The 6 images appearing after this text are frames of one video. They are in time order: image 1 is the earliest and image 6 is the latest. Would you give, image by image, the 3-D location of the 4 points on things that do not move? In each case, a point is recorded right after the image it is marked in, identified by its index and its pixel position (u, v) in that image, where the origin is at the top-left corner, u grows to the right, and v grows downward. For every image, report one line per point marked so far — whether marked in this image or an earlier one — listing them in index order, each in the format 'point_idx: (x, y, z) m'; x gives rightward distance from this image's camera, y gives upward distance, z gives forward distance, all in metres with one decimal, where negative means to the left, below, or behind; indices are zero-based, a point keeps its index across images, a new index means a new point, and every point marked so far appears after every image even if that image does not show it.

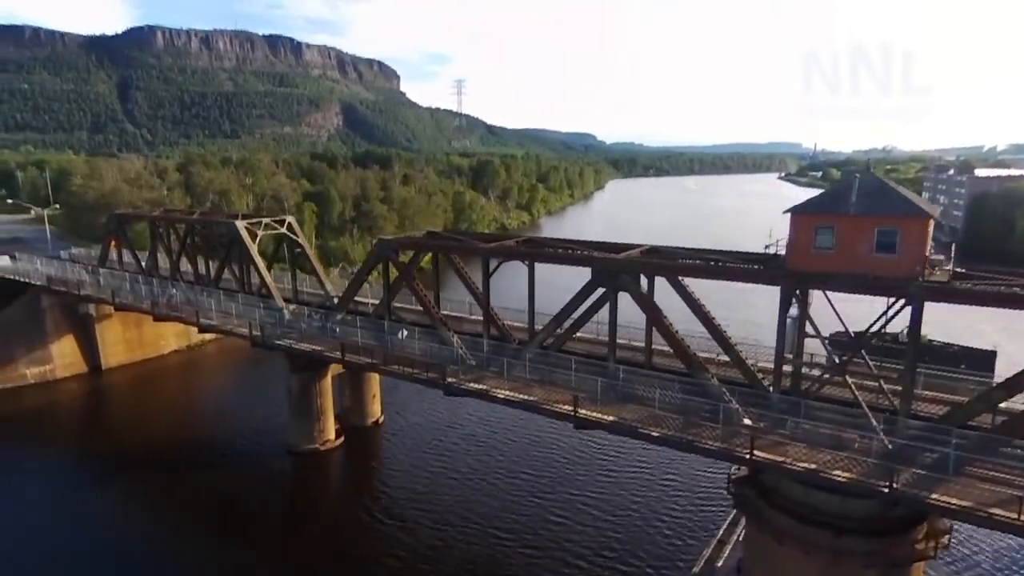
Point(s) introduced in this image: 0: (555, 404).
0: (+1.0, -2.6, +15.3) m
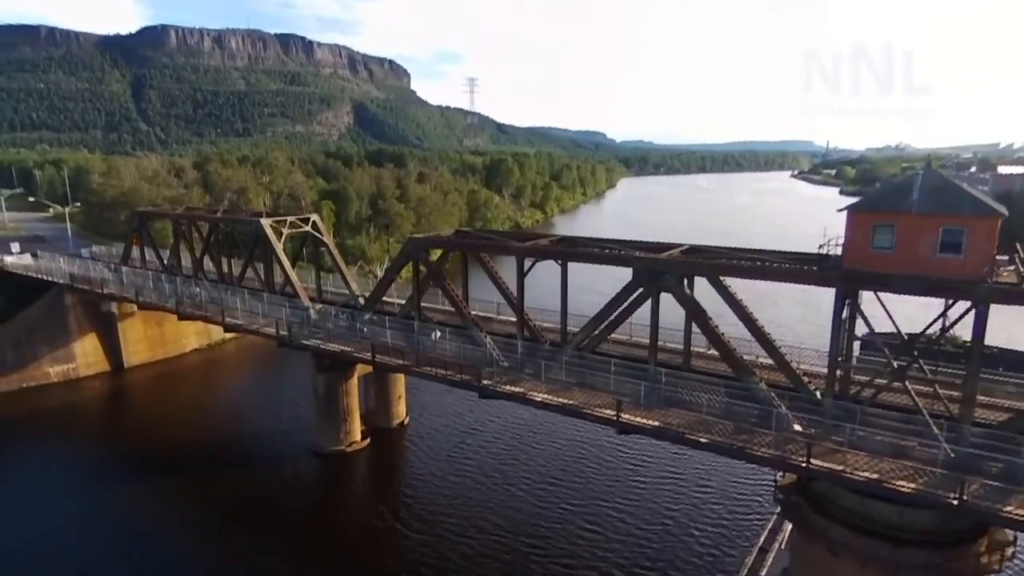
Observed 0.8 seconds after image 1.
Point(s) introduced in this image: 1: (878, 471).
0: (+1.9, -2.7, +14.8) m
1: (+6.4, -3.2, +11.7) m
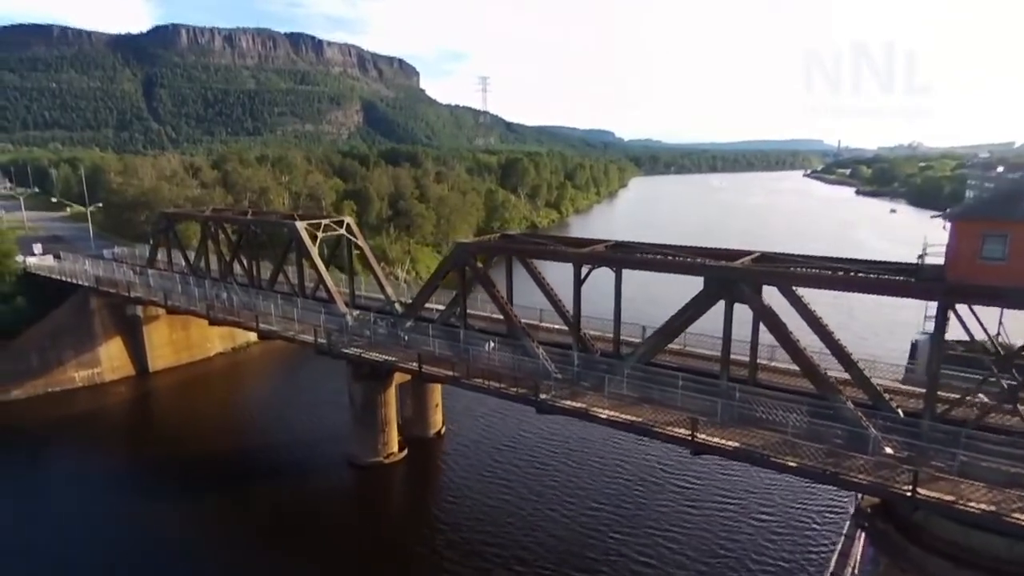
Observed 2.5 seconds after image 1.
0: (+3.3, -2.9, +14.0) m
1: (+7.7, -3.4, +10.8) m
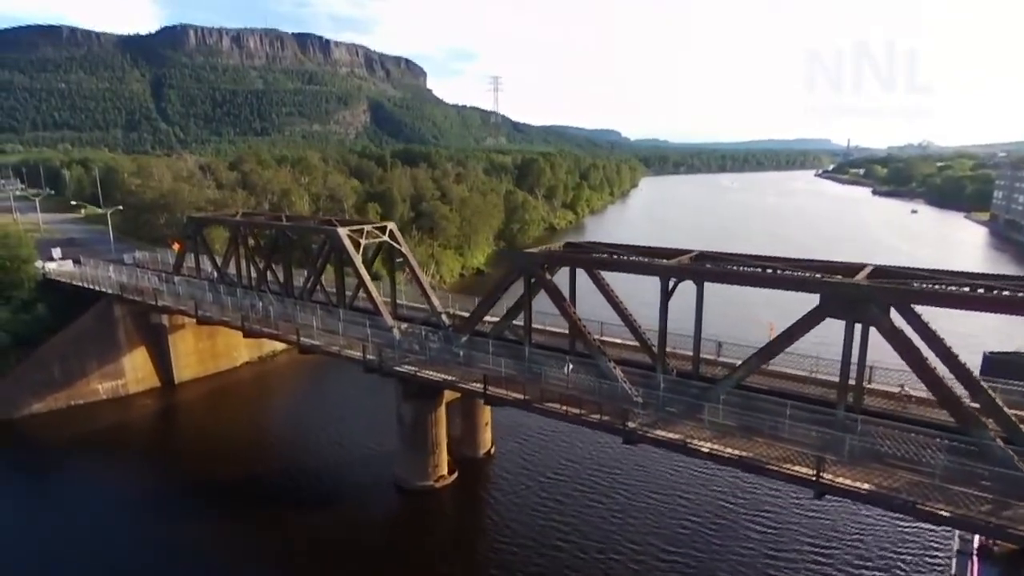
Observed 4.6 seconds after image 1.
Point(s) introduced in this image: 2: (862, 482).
0: (+5.0, -3.2, +12.4) m
1: (+9.4, -3.8, +9.2) m
2: (+6.0, -3.3, +11.6) m
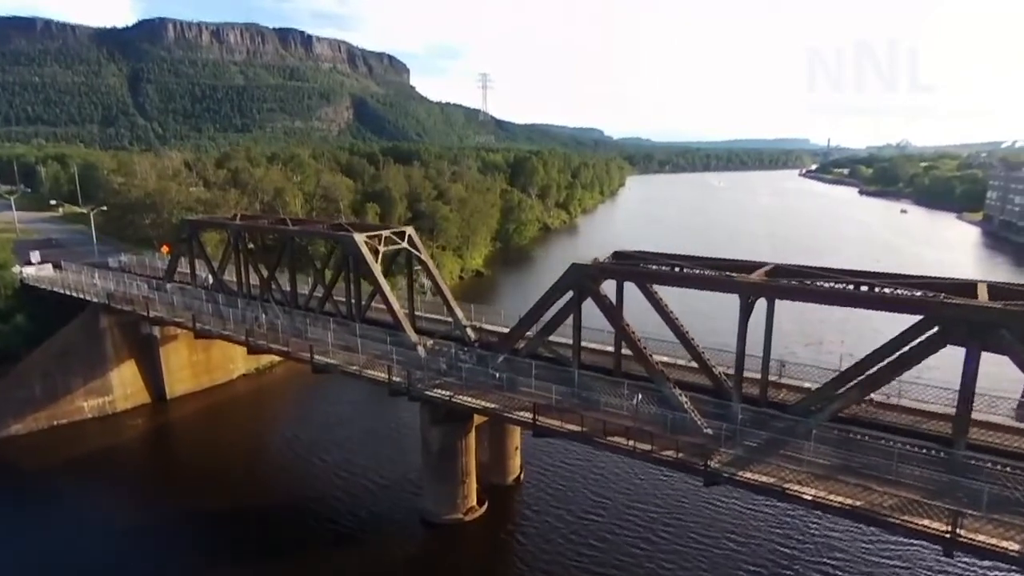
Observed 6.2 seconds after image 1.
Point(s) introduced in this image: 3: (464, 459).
0: (+6.2, -3.6, +10.7) m
1: (+10.7, -4.2, +7.6) m
2: (+7.2, -3.7, +9.9) m
3: (-1.4, -4.8, +19.0) m
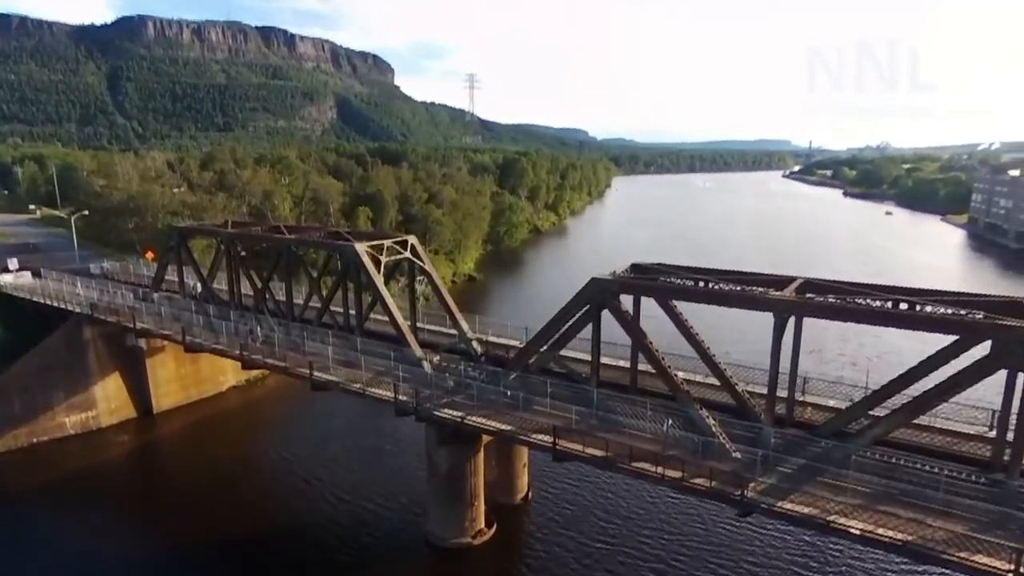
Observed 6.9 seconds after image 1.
0: (+6.7, -3.9, +10.0) m
1: (+11.2, -4.5, +7.0) m
2: (+7.7, -4.0, +9.3) m
3: (-1.1, -5.1, +18.1) m
